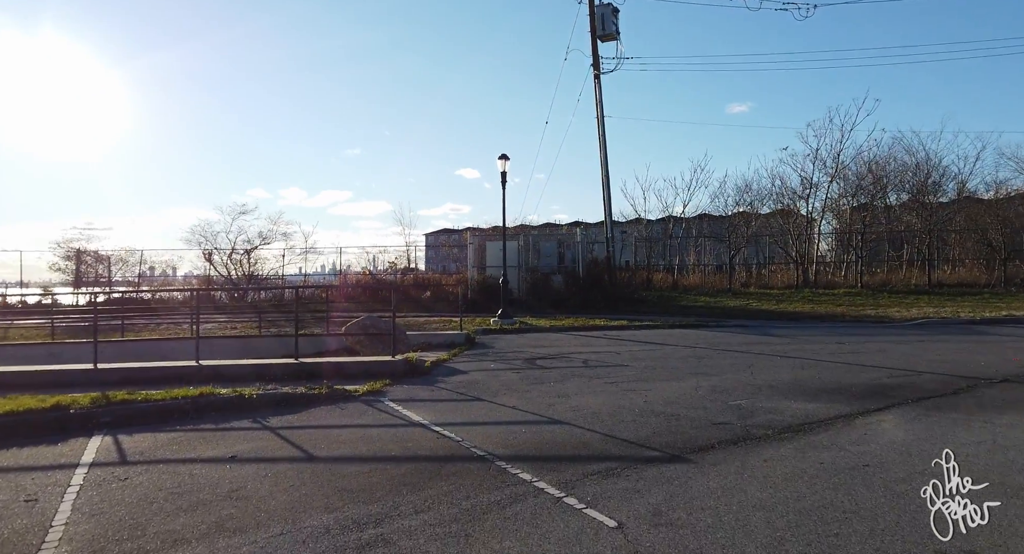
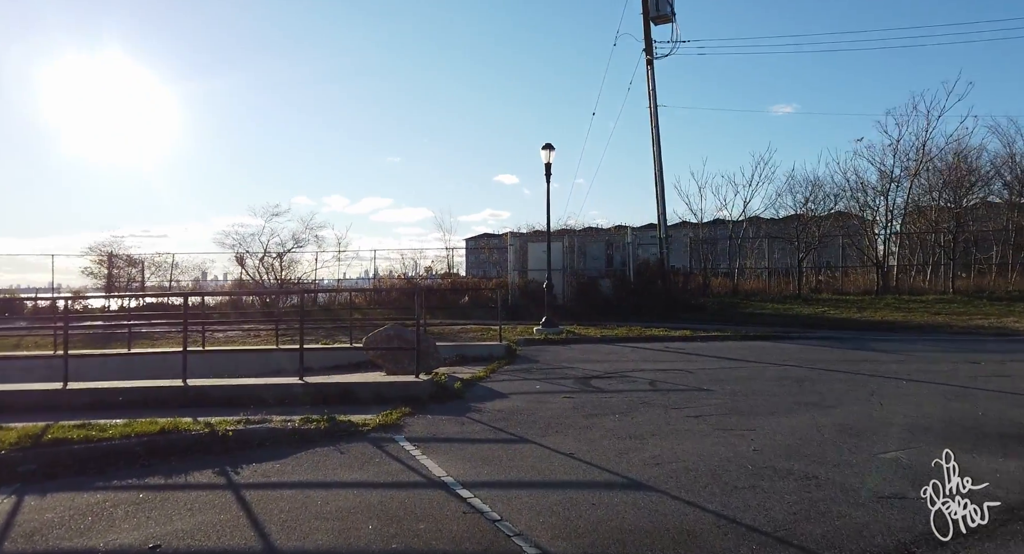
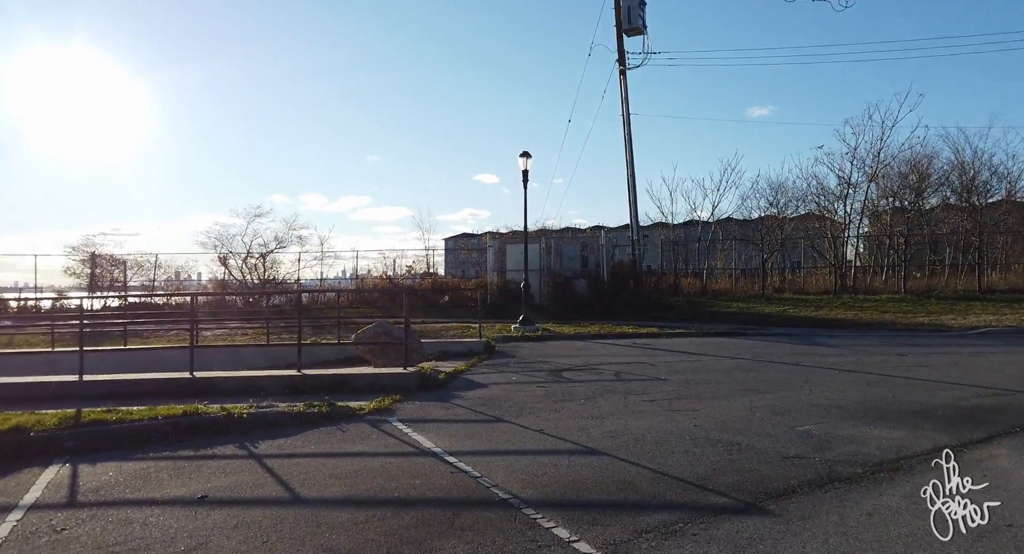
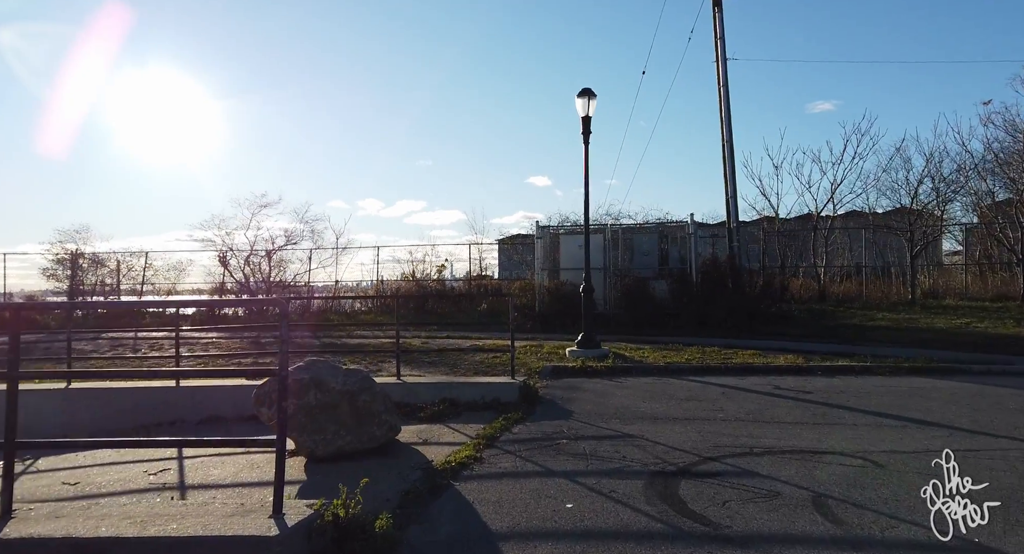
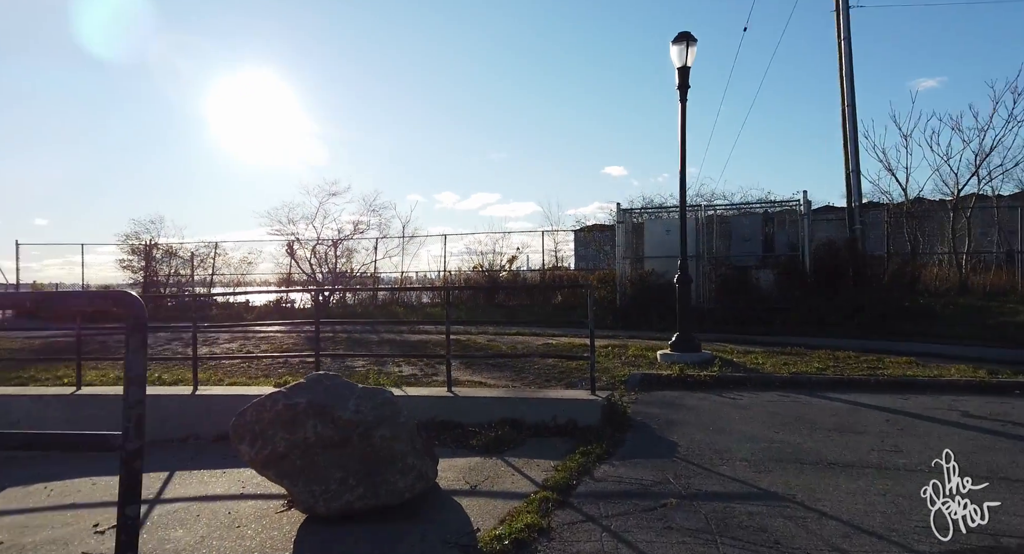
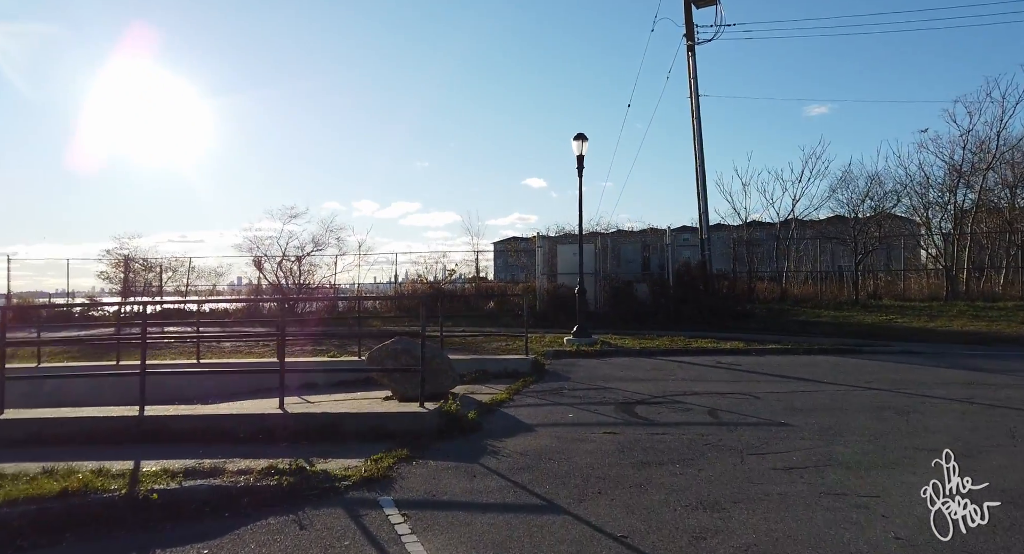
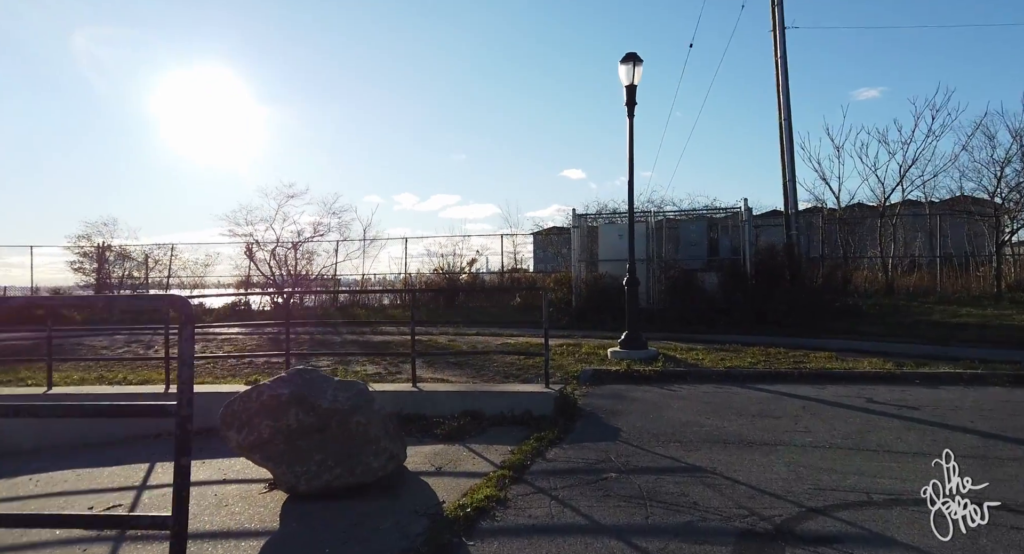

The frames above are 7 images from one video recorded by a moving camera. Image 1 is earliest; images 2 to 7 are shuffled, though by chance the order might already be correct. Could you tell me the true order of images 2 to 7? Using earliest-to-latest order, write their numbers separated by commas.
3, 2, 6, 4, 7, 5
